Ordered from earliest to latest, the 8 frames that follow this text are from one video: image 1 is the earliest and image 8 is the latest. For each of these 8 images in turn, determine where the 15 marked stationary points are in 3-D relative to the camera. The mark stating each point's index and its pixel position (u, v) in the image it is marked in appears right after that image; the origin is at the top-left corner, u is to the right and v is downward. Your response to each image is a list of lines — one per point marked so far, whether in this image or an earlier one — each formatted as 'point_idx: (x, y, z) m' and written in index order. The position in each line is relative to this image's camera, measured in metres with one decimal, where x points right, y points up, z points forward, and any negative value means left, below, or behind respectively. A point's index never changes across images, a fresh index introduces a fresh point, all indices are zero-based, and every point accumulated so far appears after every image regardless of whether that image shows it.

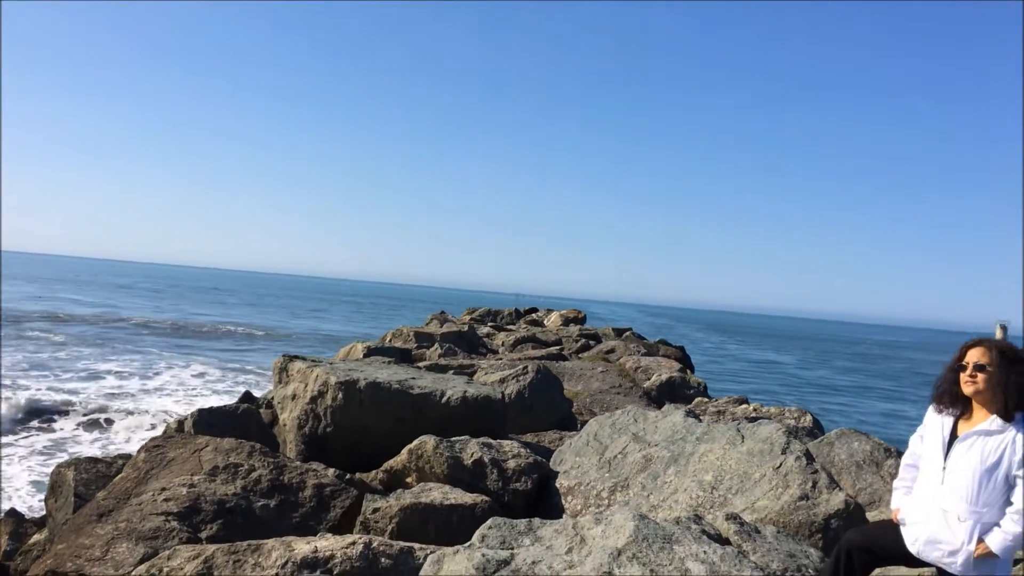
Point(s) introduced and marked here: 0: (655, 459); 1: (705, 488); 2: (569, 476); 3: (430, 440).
0: (+1.3, -1.6, +6.8) m
1: (+1.7, -1.8, +6.4) m
2: (+0.4, -1.7, +6.9) m
3: (-0.8, -1.4, +6.6) m
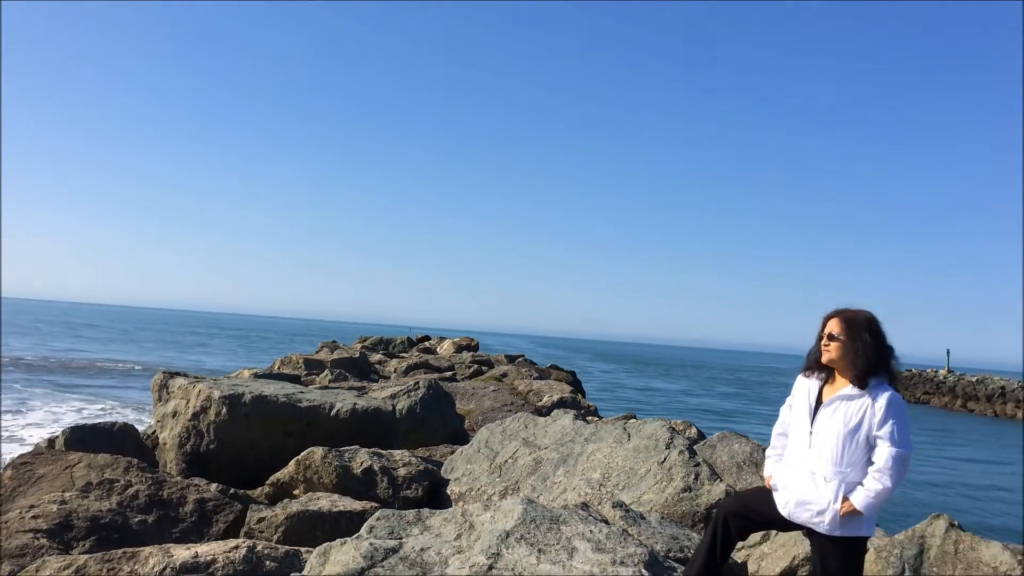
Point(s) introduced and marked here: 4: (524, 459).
0: (+0.3, -1.7, +7.0) m
1: (+0.7, -1.8, +6.5) m
2: (-0.6, -1.9, +6.9) m
3: (-1.8, -1.5, +6.6) m
4: (+0.1, -1.7, +7.0) m
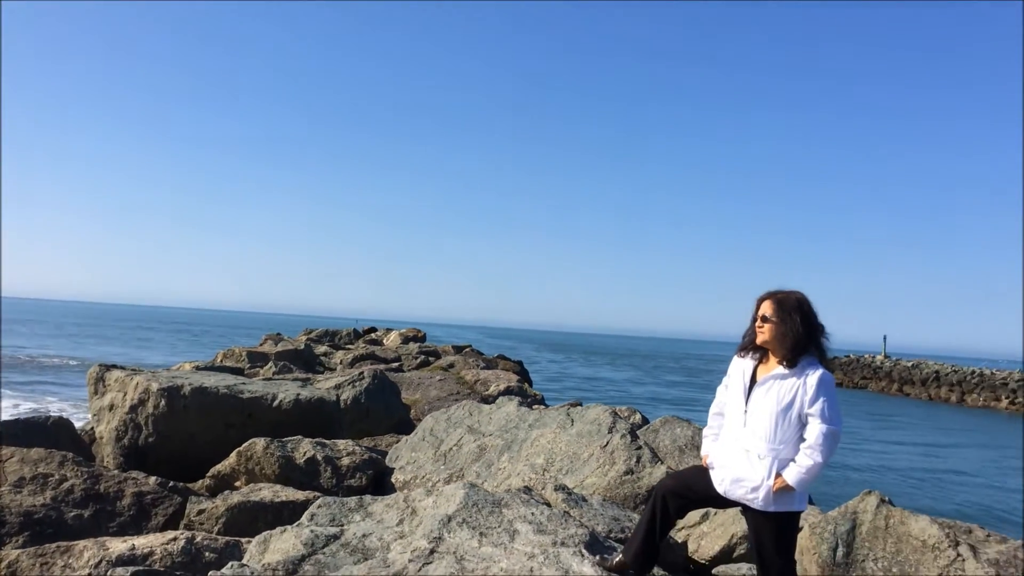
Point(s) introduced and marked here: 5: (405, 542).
0: (-0.3, -1.6, +7.0) m
1: (+0.2, -1.7, +6.6) m
2: (-1.1, -1.8, +6.9) m
3: (-2.3, -1.4, +6.6) m
4: (-0.5, -1.6, +7.1) m
5: (-0.8, -2.0, +5.5) m
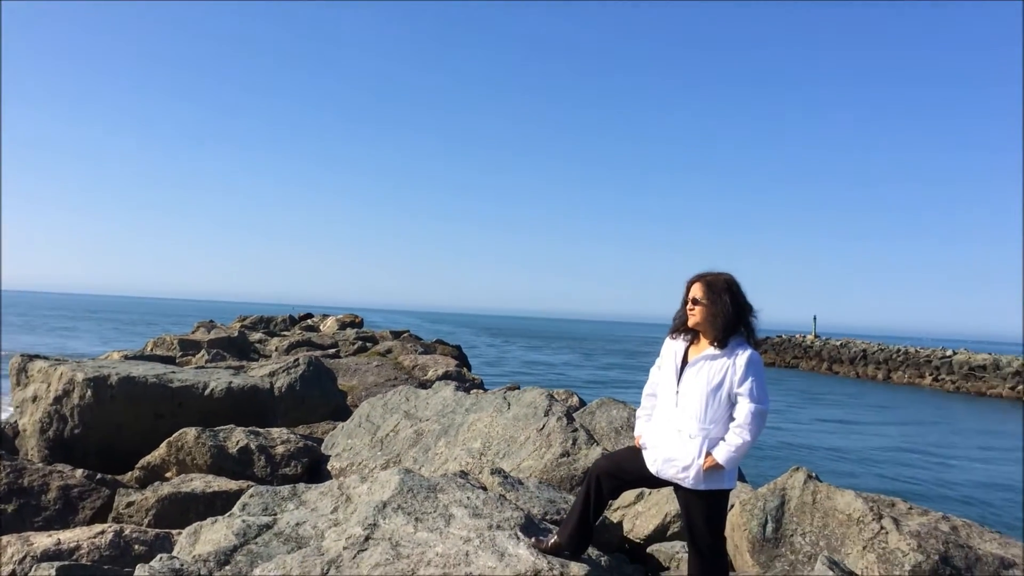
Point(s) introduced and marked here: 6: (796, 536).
0: (-0.9, -1.4, +7.0) m
1: (-0.4, -1.6, +6.6) m
2: (-1.7, -1.6, +6.9) m
3: (-2.9, -1.3, +6.5) m
4: (-1.1, -1.4, +7.0) m
5: (-1.3, -1.9, +5.5) m
6: (+2.6, -2.3, +6.7) m
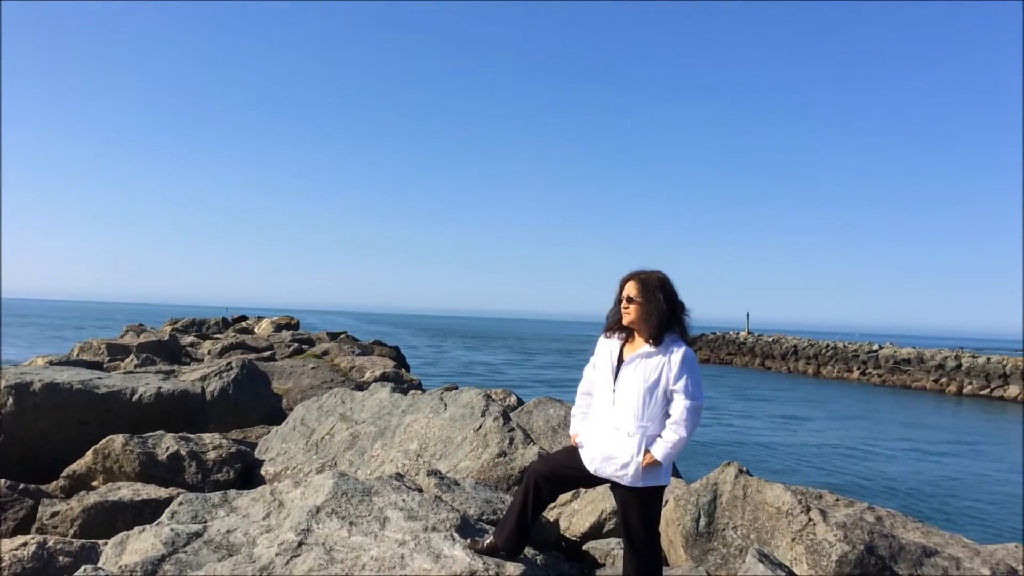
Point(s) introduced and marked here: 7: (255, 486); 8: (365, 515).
0: (-1.5, -1.4, +7.0) m
1: (-1.0, -1.6, +6.6) m
2: (-2.3, -1.7, +6.8) m
3: (-3.5, -1.3, +6.3) m
4: (-1.7, -1.4, +7.0) m
5: (-1.8, -1.9, +5.4) m
6: (+2.1, -2.3, +6.9) m
7: (-2.3, -1.8, +6.4) m
8: (-1.2, -1.8, +5.7) m
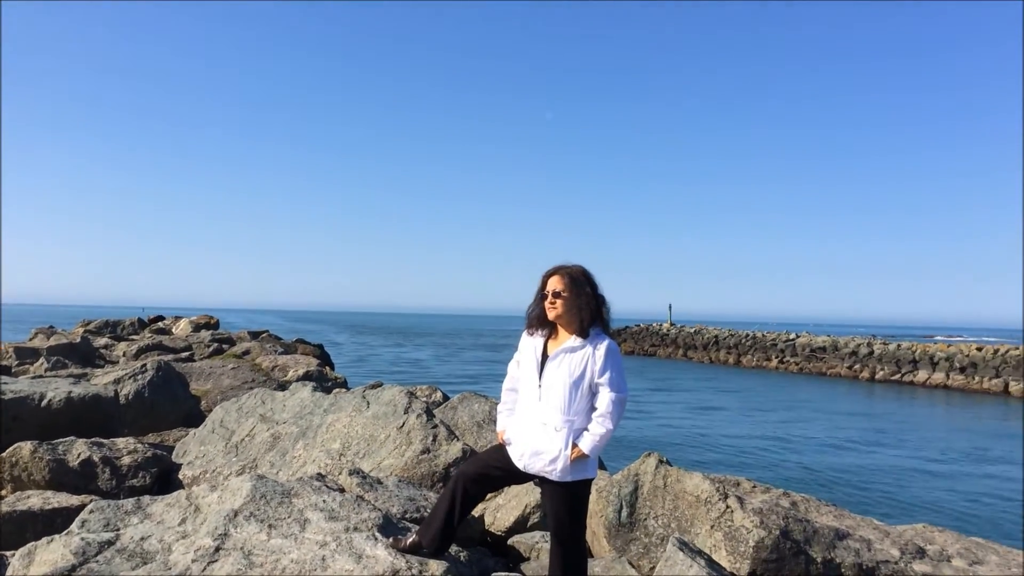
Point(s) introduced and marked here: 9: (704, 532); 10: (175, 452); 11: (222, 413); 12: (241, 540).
0: (-2.2, -1.4, +6.9) m
1: (-1.7, -1.6, +6.6) m
2: (-3.0, -1.7, +6.7) m
3: (-4.1, -1.3, +6.1) m
4: (-2.4, -1.4, +6.9) m
5: (-2.4, -1.9, +5.4) m
6: (+1.4, -2.3, +7.0) m
7: (-3.0, -1.8, +6.3) m
8: (-1.8, -1.8, +5.6) m
9: (+1.8, -2.3, +6.8) m
10: (-3.3, -1.6, +7.1) m
11: (-3.0, -1.3, +7.5) m
12: (-2.0, -1.9, +5.4) m
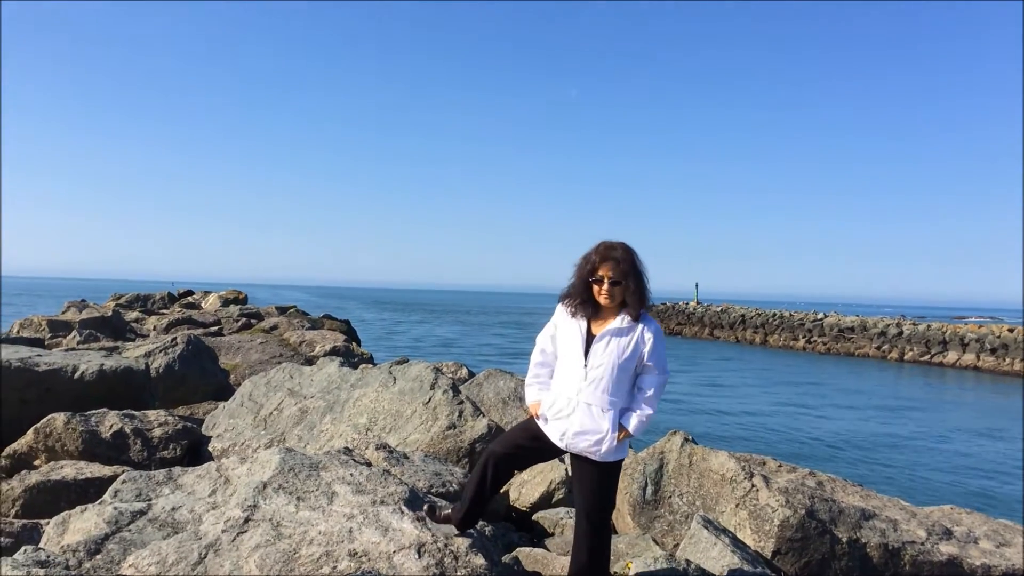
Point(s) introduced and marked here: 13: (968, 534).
0: (-1.9, -1.2, +7.0) m
1: (-1.4, -1.3, +6.7) m
2: (-2.7, -1.4, +6.8) m
3: (-3.9, -1.1, +6.2) m
4: (-2.1, -1.2, +7.0) m
5: (-2.2, -1.7, +5.4) m
6: (+1.6, -2.1, +7.0) m
7: (-2.8, -1.6, +6.4) m
8: (-1.6, -1.6, +5.7) m
9: (+2.1, -2.1, +6.8) m
10: (-3.0, -1.4, +7.2) m
11: (-2.7, -1.0, +7.5) m
12: (-1.8, -1.7, +5.4) m
13: (+4.6, -2.5, +7.2) m
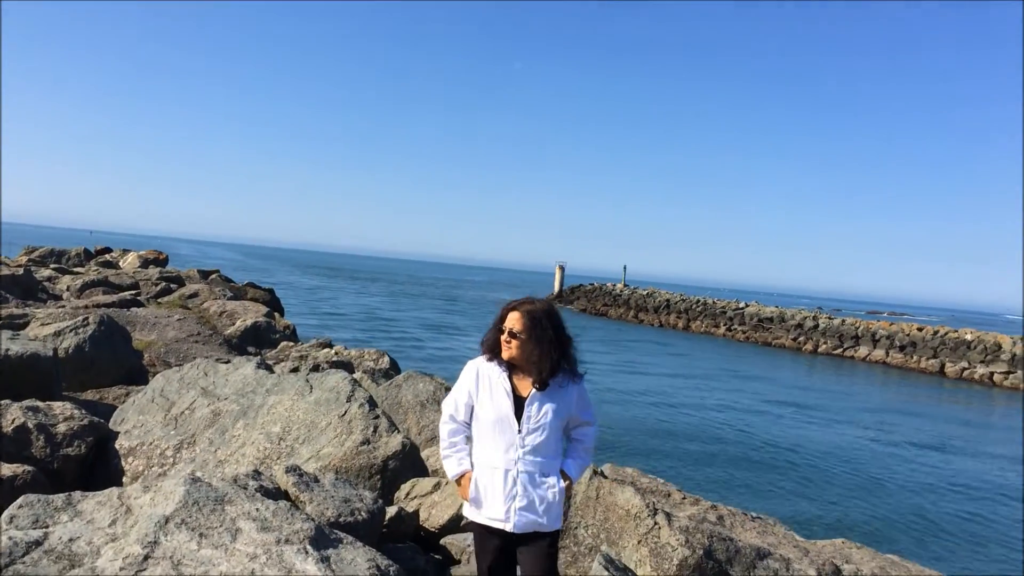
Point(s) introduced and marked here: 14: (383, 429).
0: (-2.6, -1.1, +6.7) m
1: (-2.2, -1.4, +6.5) m
2: (-3.5, -1.3, +6.6) m
3: (-4.6, -1.0, +5.9) m
4: (-2.9, -1.1, +6.7) m
5: (-3.0, -2.0, +5.4) m
6: (+0.7, -2.4, +7.3) m
7: (-3.5, -1.5, +6.3) m
8: (-2.4, -1.9, +5.7) m
9: (+1.2, -2.6, +7.1) m
10: (-3.8, -1.0, +6.9) m
11: (-3.4, -0.7, +7.2) m
12: (-2.6, -2.1, +5.4) m
13: (+3.6, -3.2, +7.7) m
14: (-1.1, -1.4, +6.5) m
